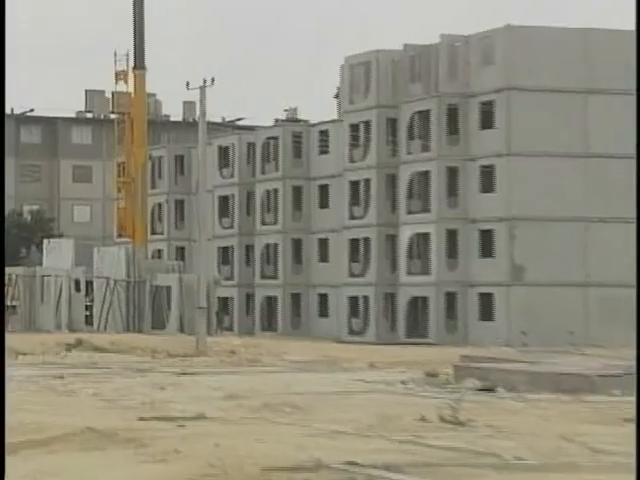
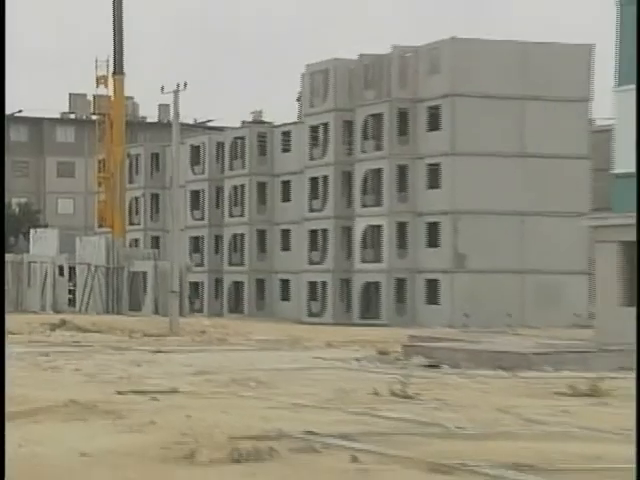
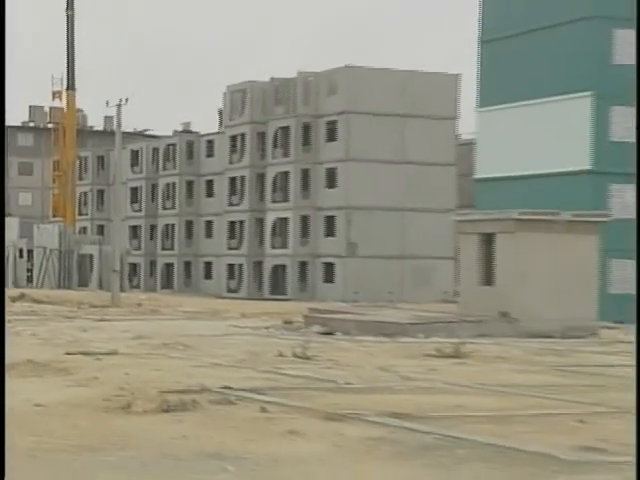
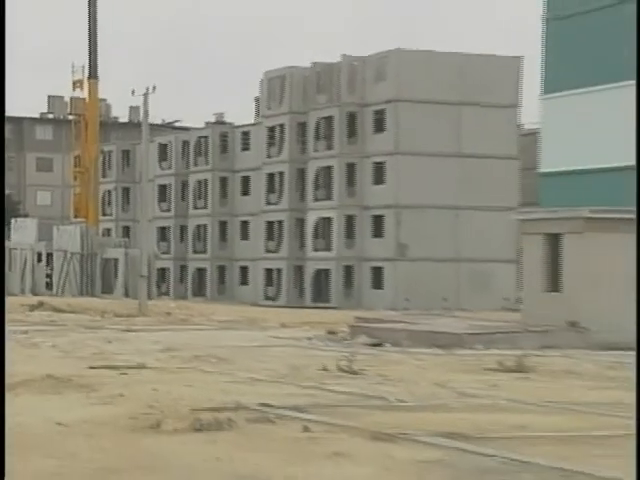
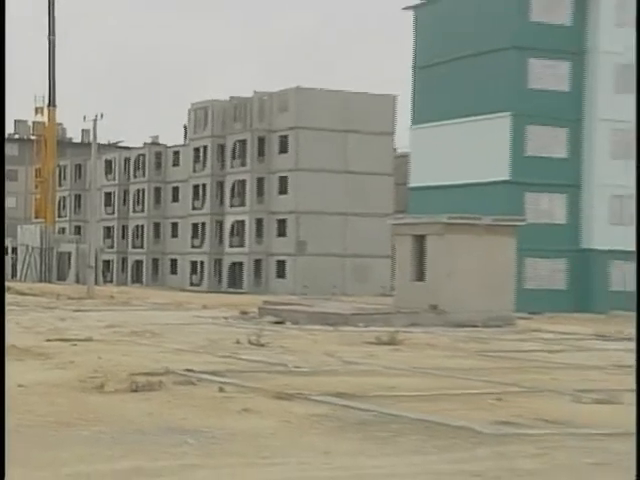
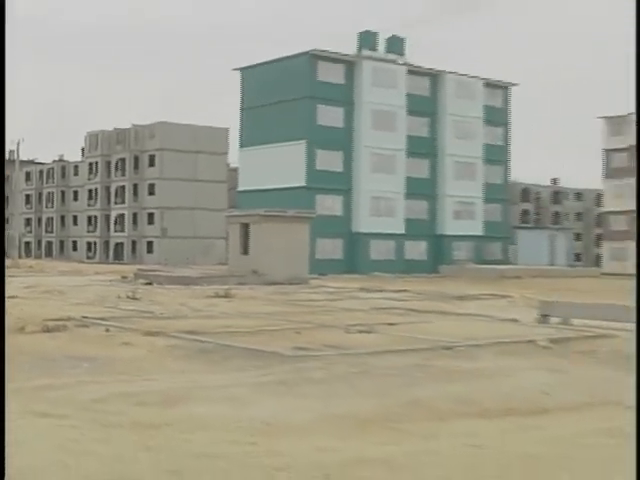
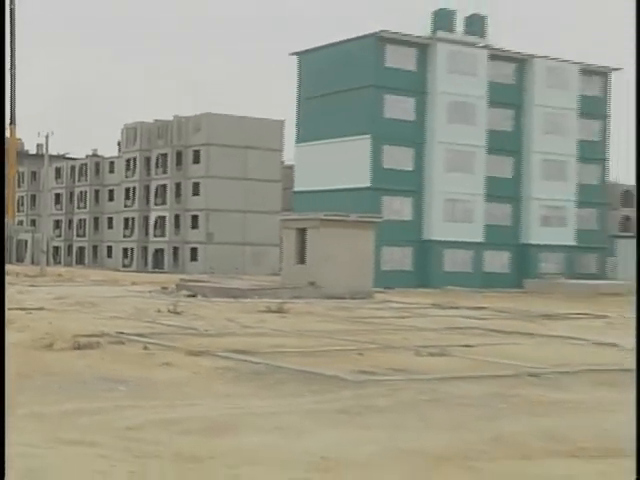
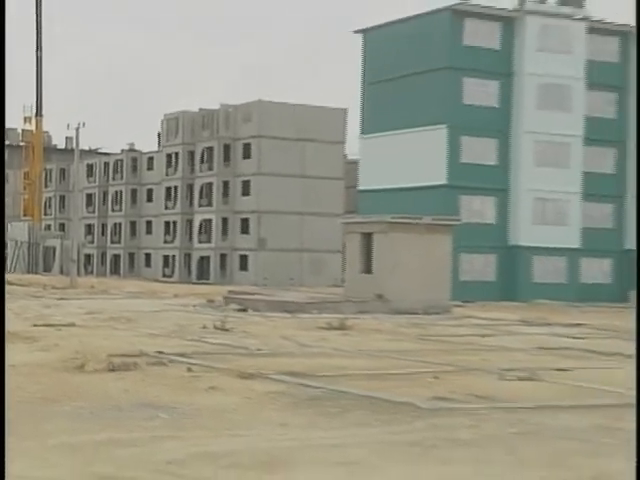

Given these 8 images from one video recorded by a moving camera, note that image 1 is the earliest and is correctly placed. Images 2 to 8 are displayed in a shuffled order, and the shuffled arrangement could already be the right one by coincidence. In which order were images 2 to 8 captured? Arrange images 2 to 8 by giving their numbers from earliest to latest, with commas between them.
2, 4, 3, 5, 8, 7, 6
